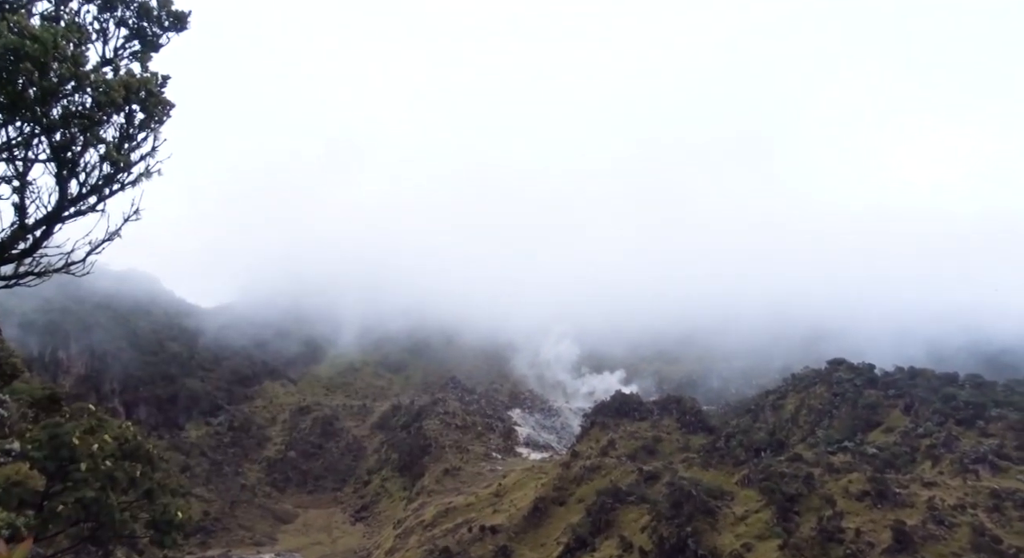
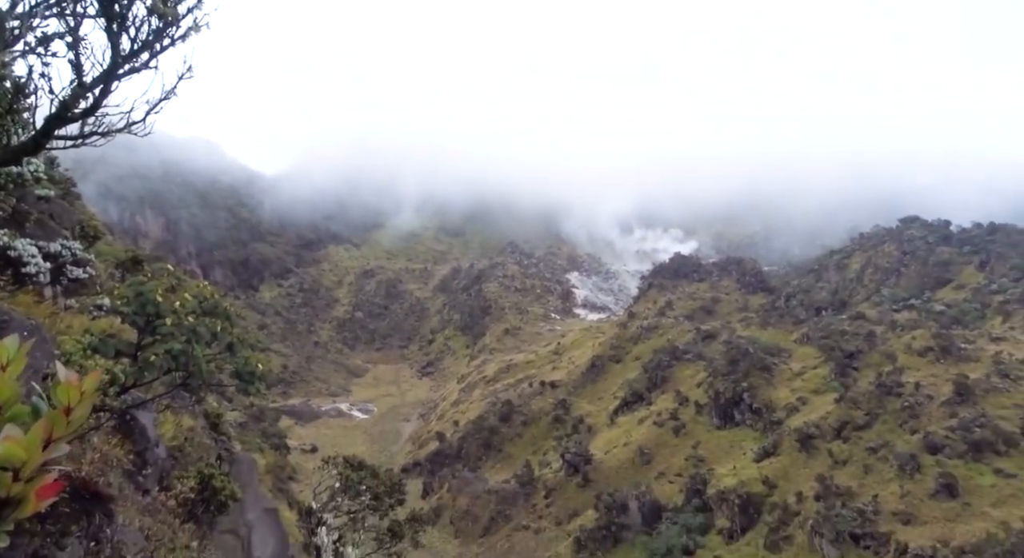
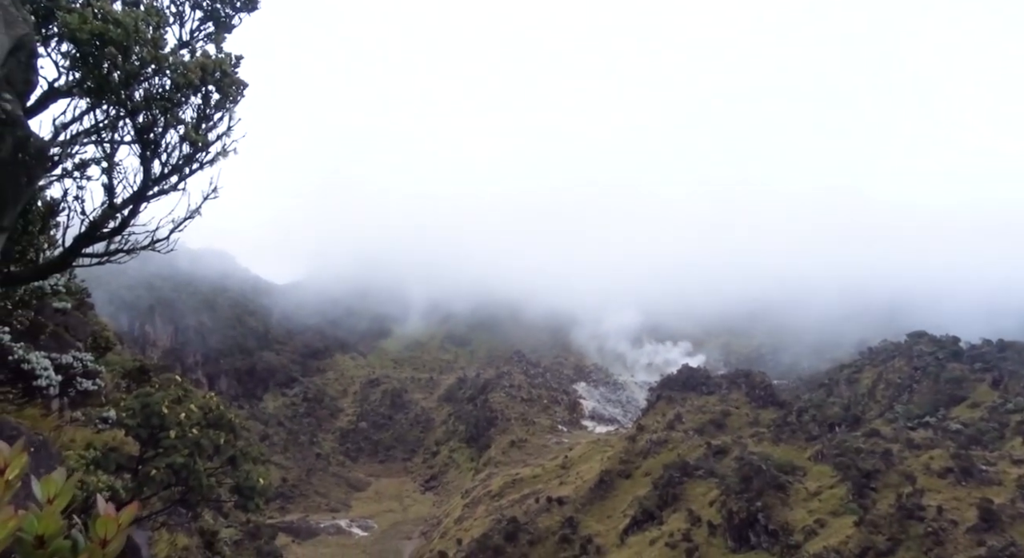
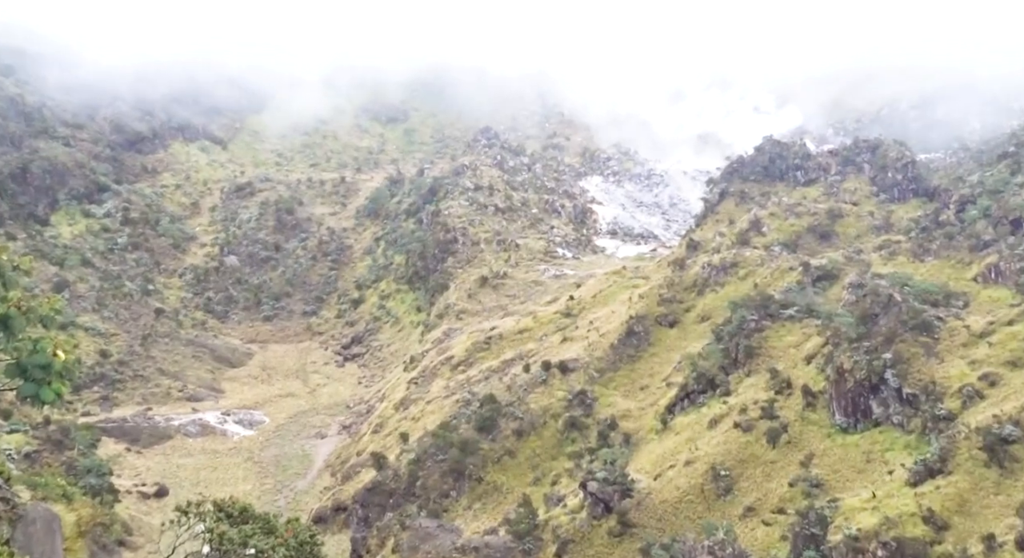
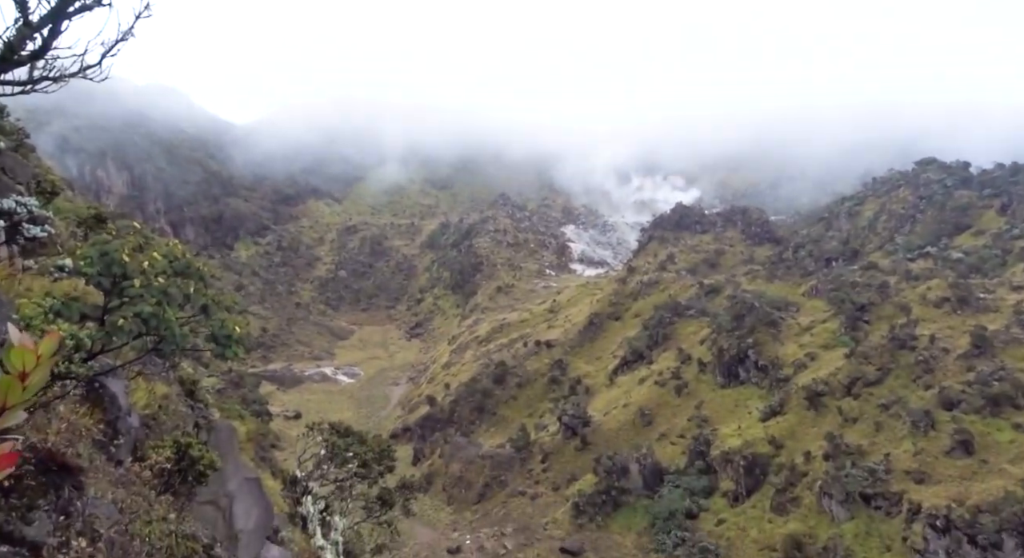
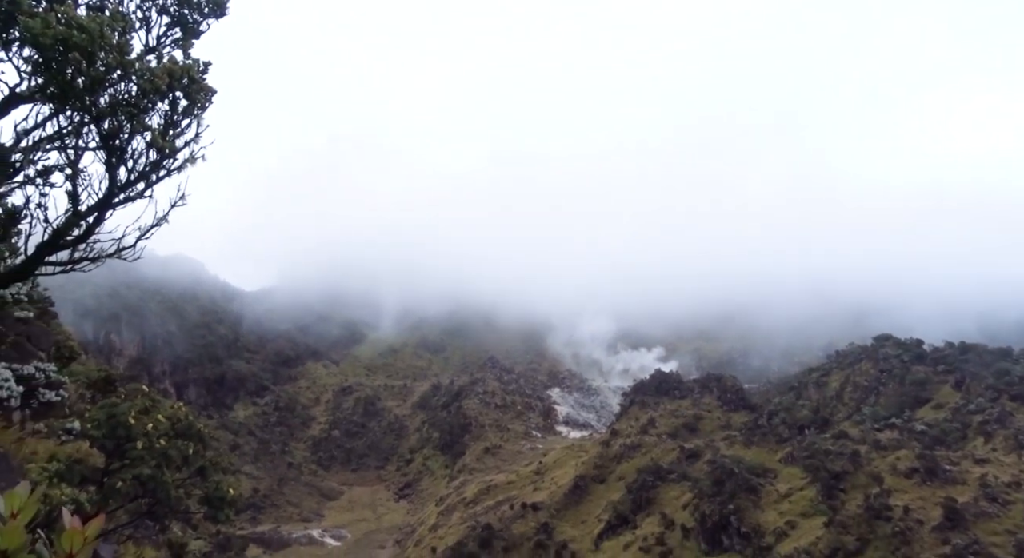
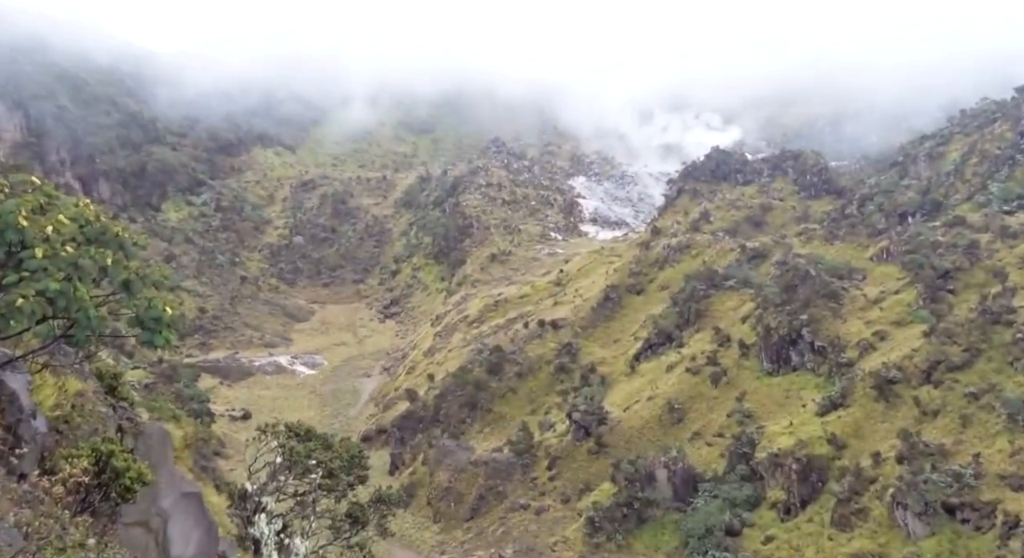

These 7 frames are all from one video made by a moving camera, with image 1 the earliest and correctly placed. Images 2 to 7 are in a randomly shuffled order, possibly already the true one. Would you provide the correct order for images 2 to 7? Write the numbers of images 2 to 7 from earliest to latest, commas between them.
6, 3, 2, 5, 7, 4
